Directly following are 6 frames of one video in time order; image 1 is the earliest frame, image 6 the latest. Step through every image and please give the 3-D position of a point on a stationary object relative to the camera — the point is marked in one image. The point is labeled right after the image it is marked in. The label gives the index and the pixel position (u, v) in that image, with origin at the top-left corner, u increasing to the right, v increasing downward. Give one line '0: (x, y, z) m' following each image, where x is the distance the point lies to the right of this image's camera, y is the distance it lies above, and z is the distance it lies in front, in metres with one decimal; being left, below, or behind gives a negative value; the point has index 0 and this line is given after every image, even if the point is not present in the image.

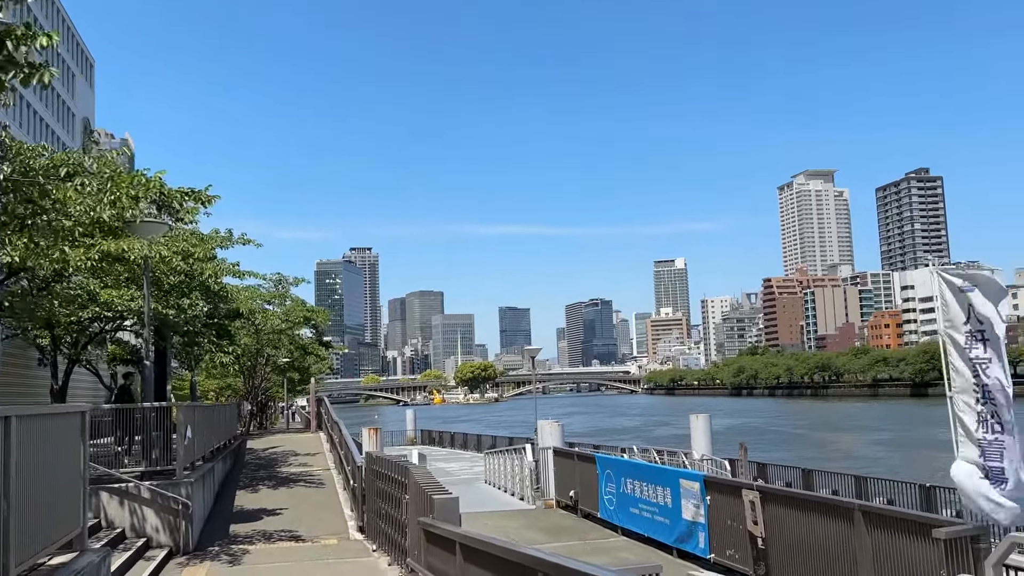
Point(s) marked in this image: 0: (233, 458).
0: (-6.7, -4.1, +19.5) m
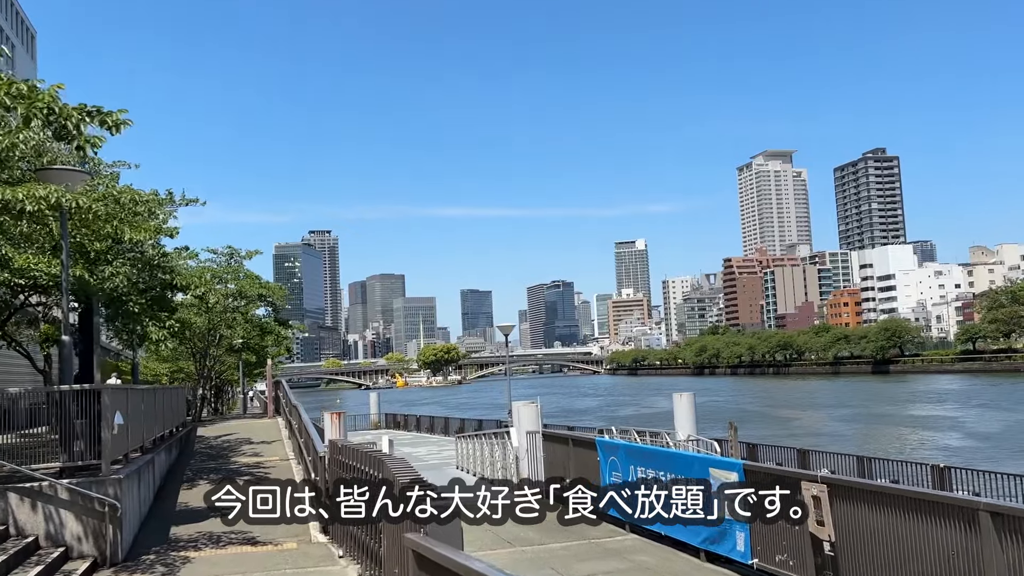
0: (-7.2, -3.5, +17.6) m
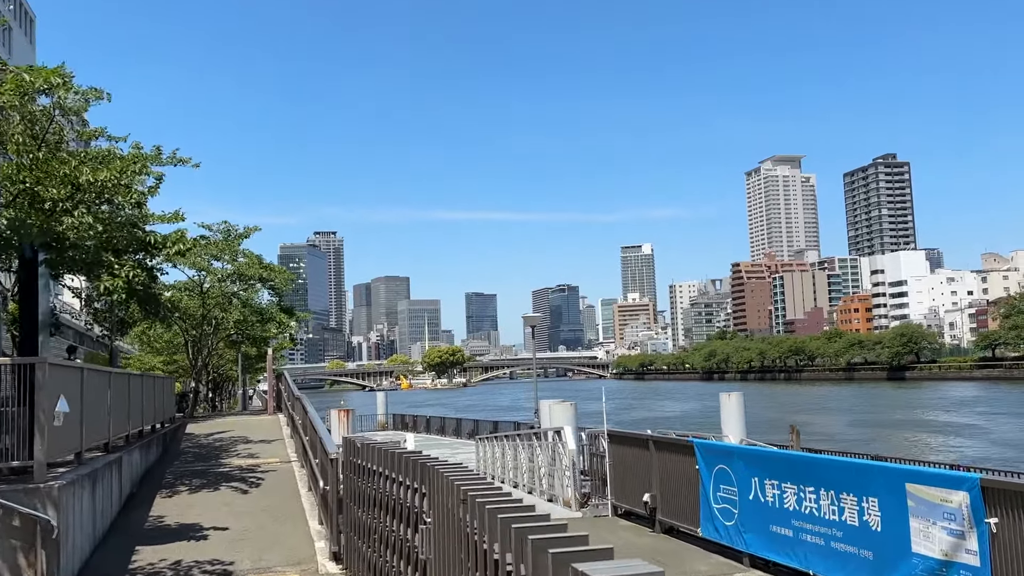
0: (-6.5, -2.9, +15.0) m
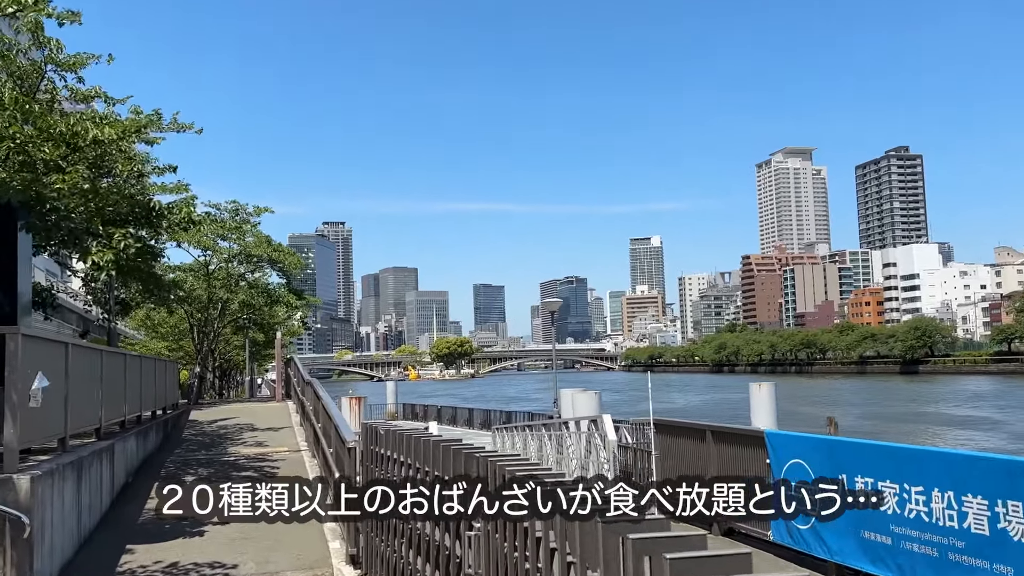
0: (-6.0, -2.5, +14.1) m
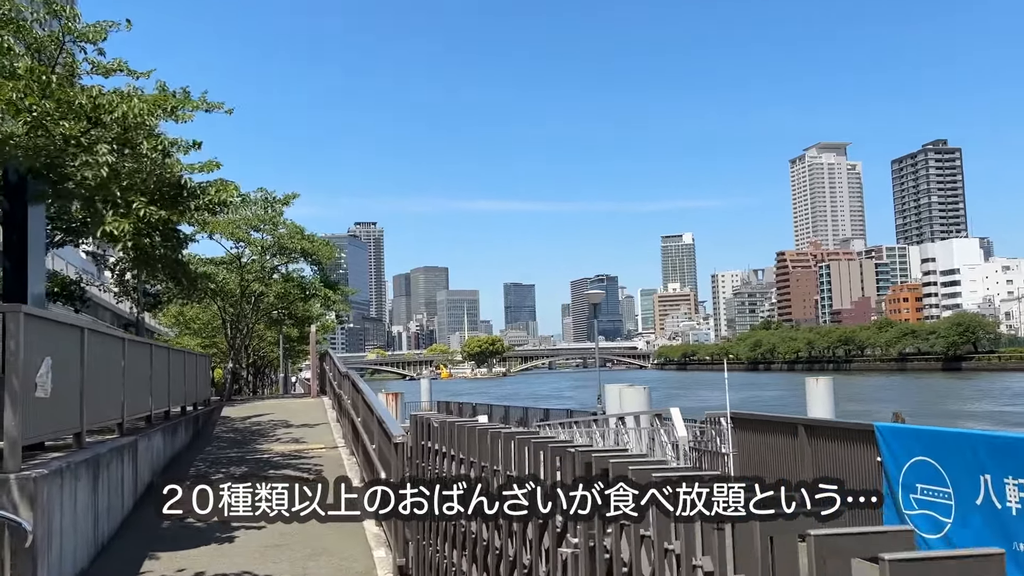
0: (-5.2, -2.4, +13.4) m
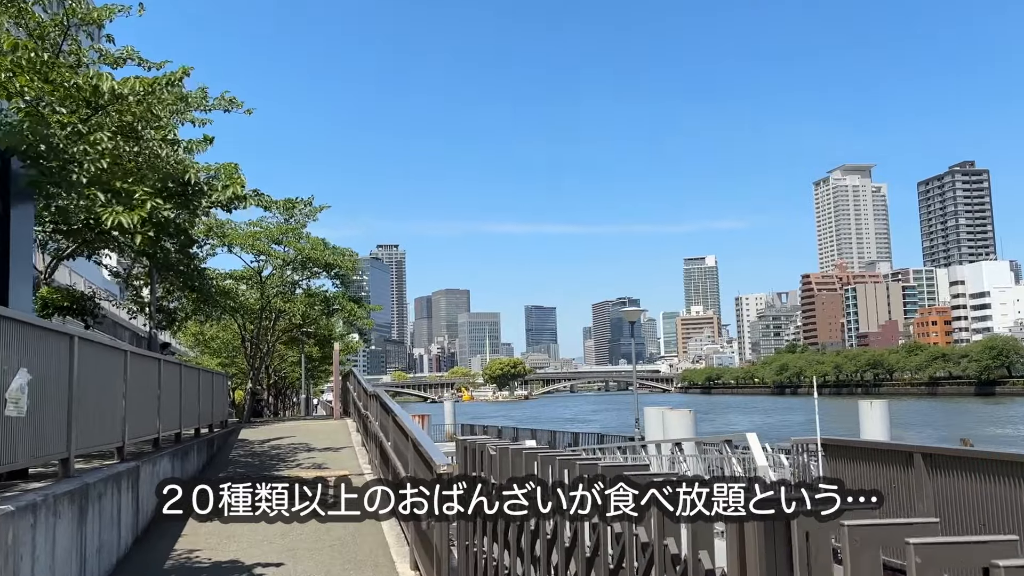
0: (-4.6, -2.5, +12.4) m
